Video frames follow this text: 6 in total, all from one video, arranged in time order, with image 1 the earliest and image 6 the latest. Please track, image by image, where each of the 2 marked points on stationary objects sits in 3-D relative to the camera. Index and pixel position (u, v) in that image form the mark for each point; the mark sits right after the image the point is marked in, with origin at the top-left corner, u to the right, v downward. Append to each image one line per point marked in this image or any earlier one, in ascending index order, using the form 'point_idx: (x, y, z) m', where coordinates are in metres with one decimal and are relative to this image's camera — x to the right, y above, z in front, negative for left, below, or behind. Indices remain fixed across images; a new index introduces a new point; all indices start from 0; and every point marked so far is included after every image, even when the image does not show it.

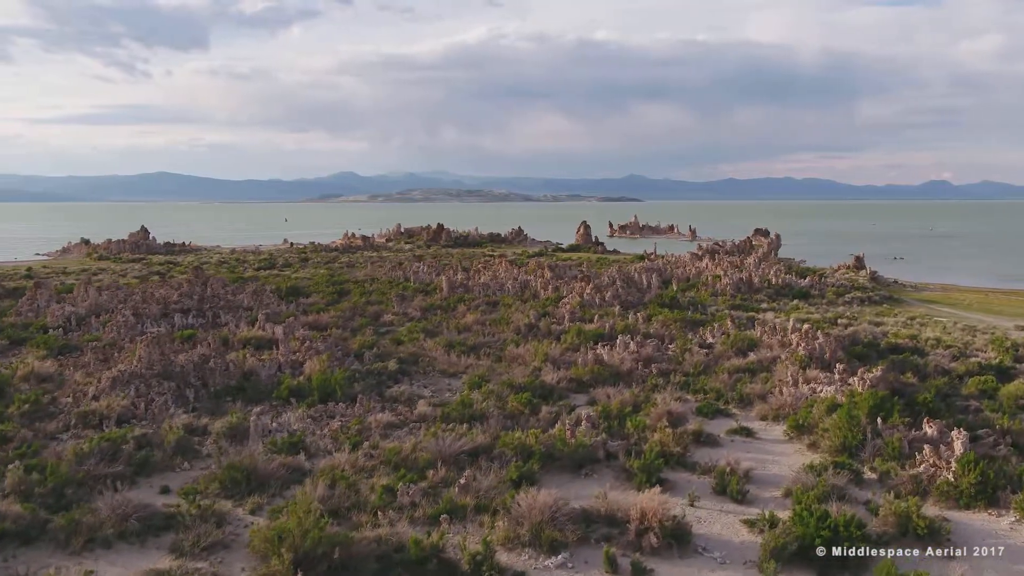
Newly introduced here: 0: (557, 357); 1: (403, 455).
0: (+0.6, -0.9, +11.8) m
1: (-0.9, -1.4, +7.4) m
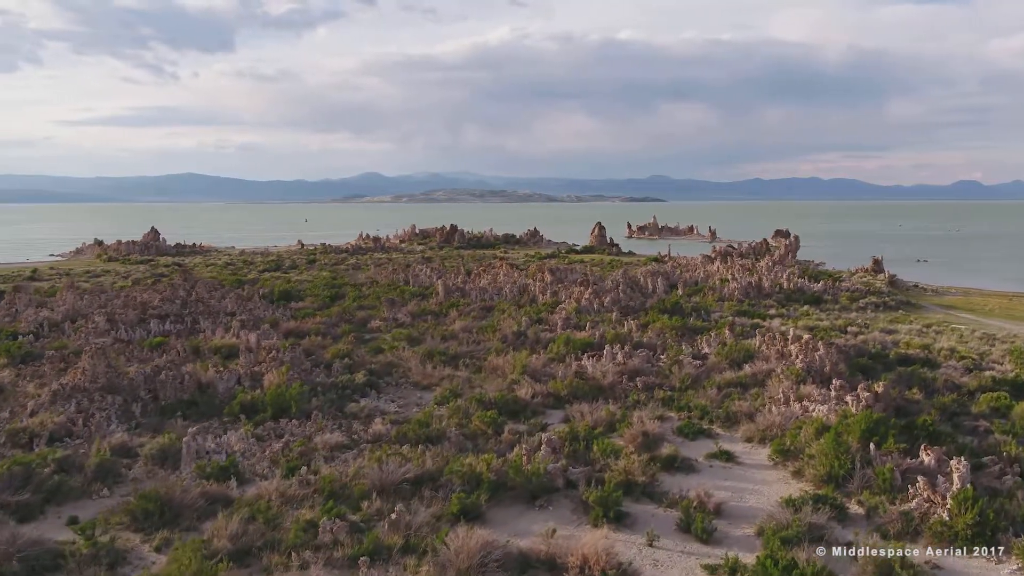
0: (+0.3, -1.0, +11.1) m
1: (-1.4, -1.5, +6.8) m
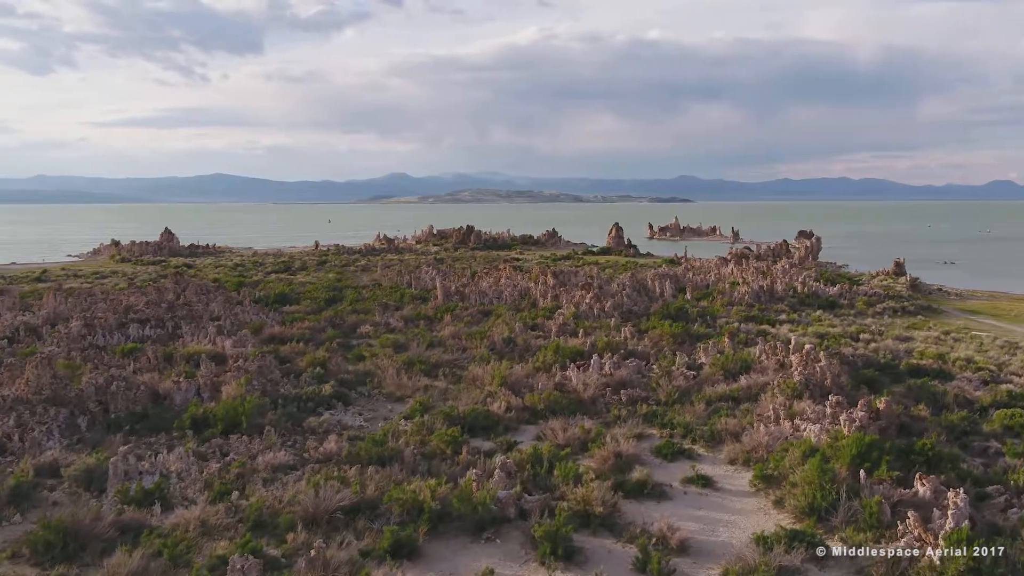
0: (0.0, -1.1, +10.5) m
1: (-1.7, -1.6, +6.2) m
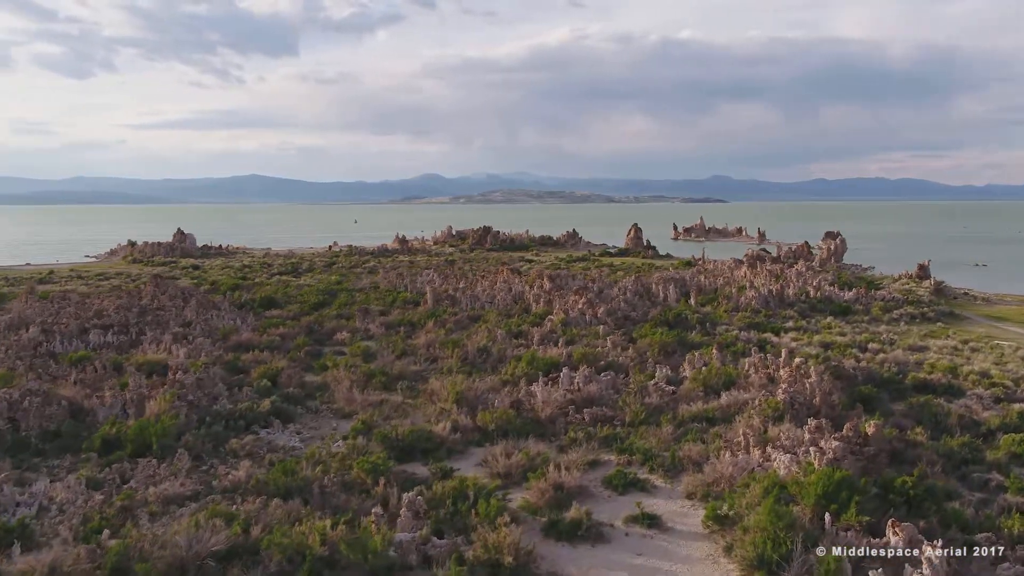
0: (-0.4, -1.2, +9.7) m
1: (-2.4, -1.7, +5.4) m
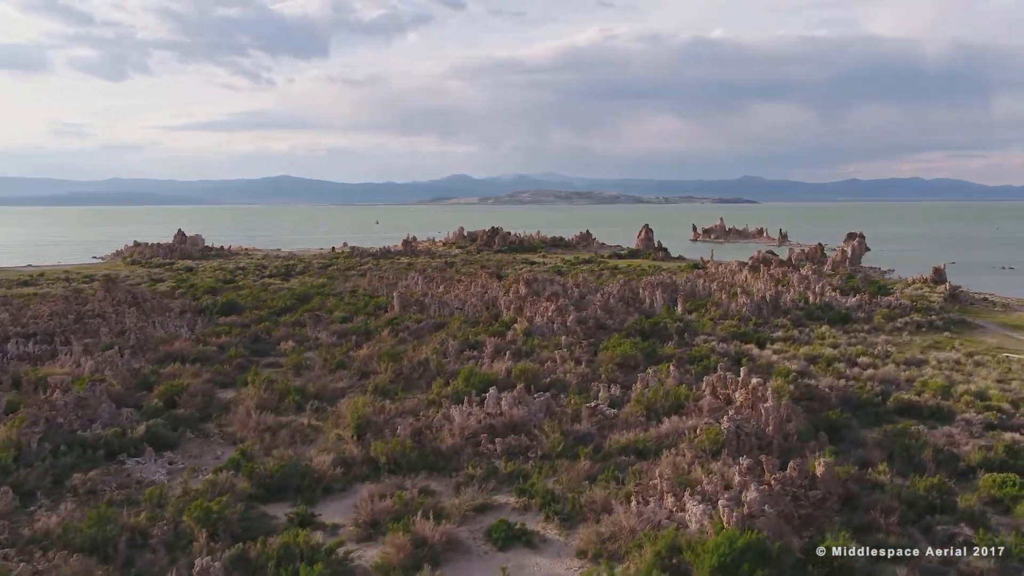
0: (-1.3, -1.3, +8.6) m
1: (-3.4, -1.8, +4.4) m
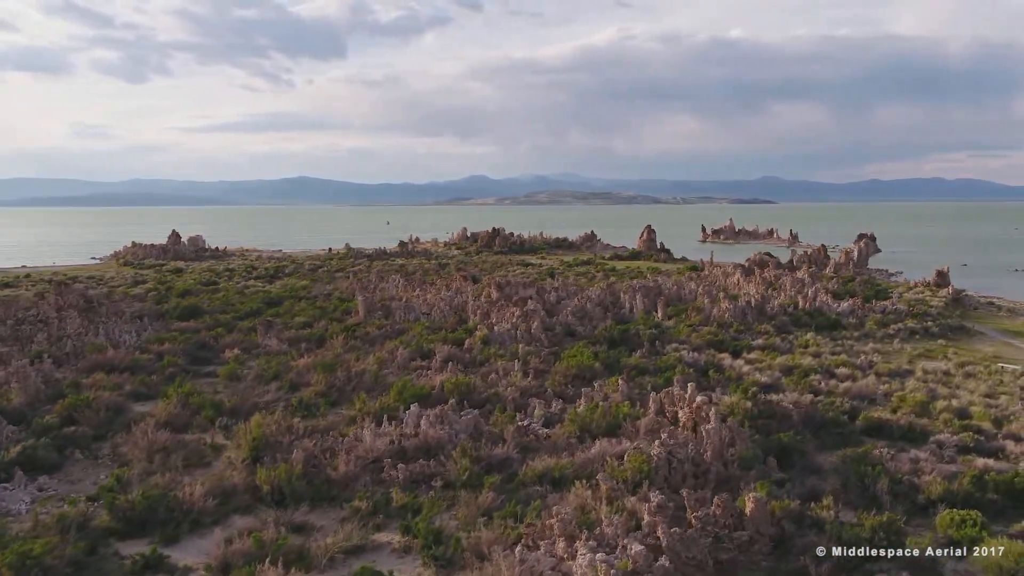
0: (-2.0, -1.4, +7.8) m
1: (-4.2, -1.8, +3.6) m
